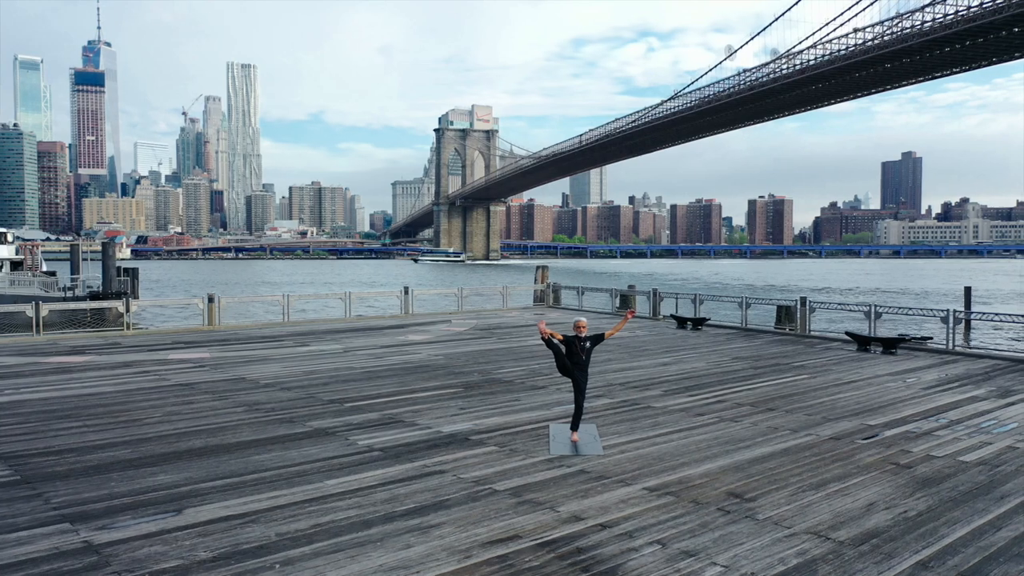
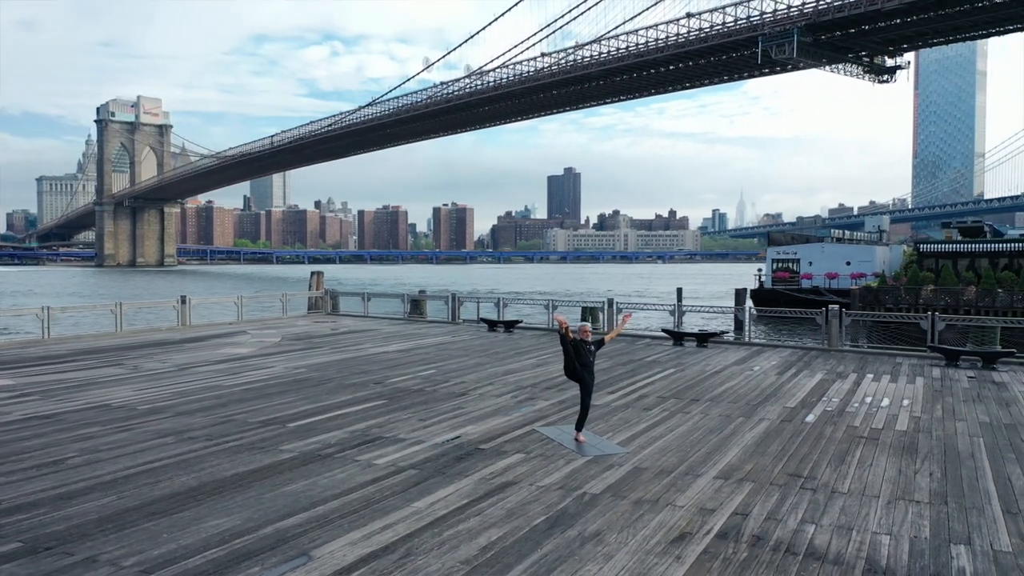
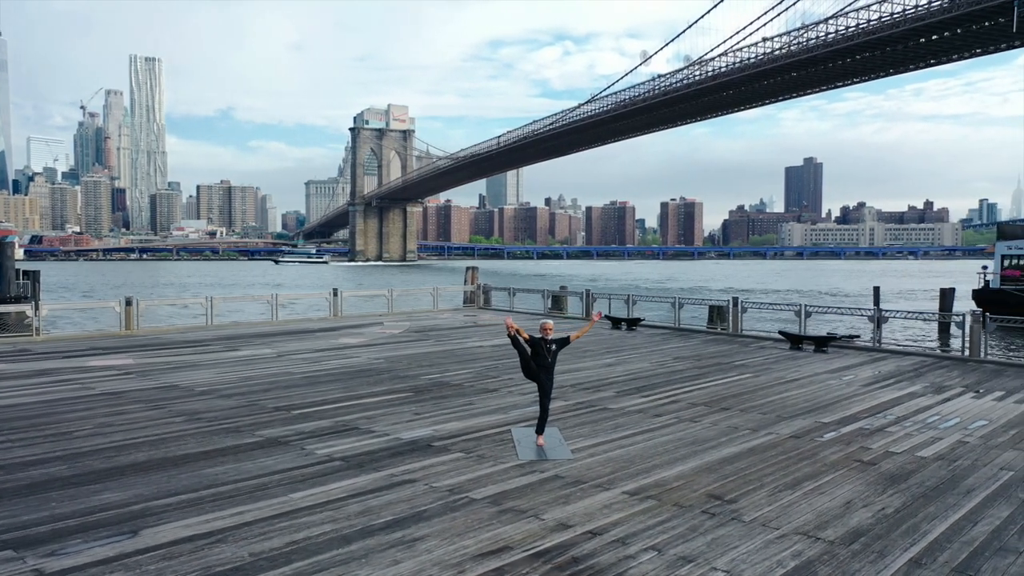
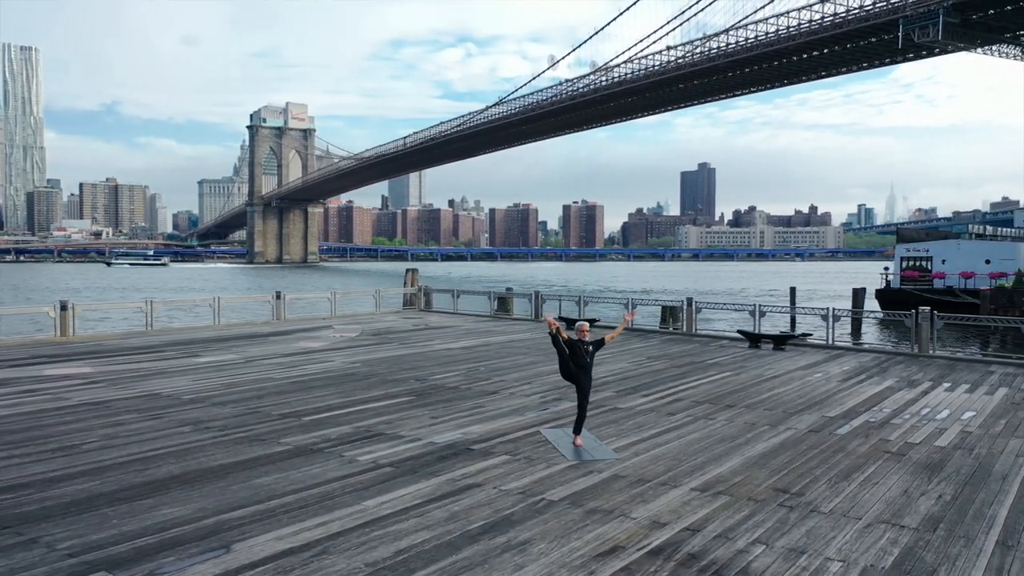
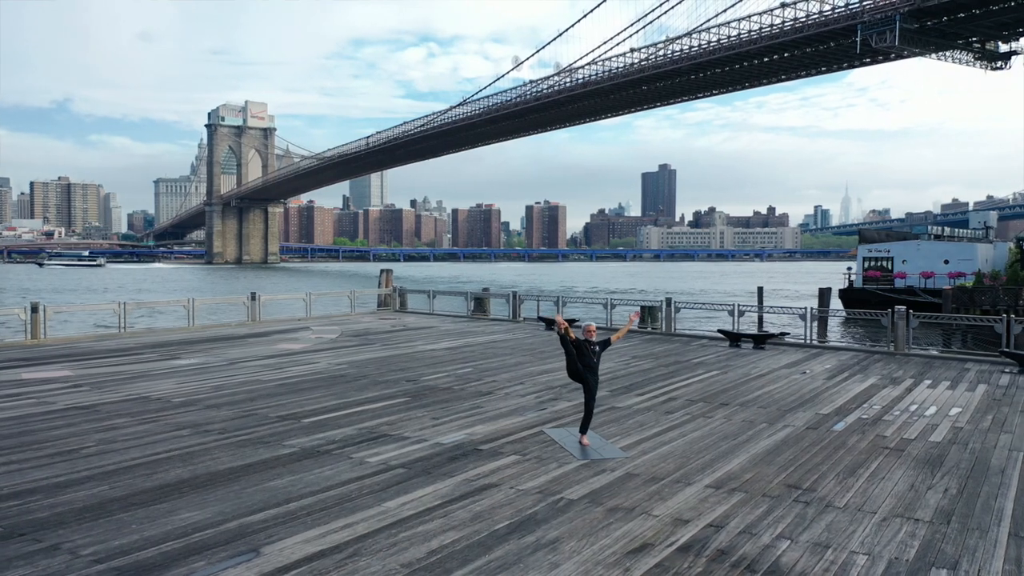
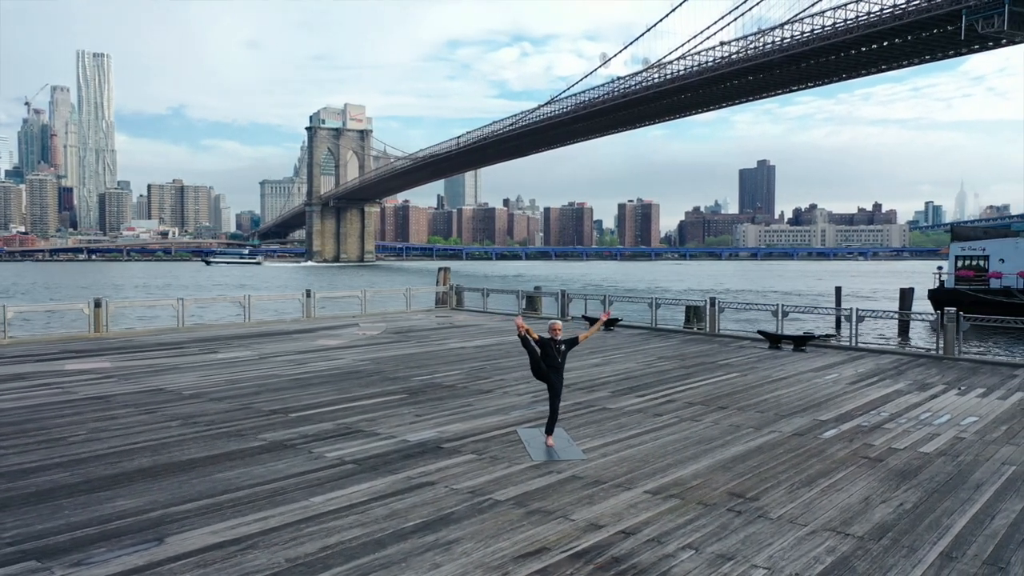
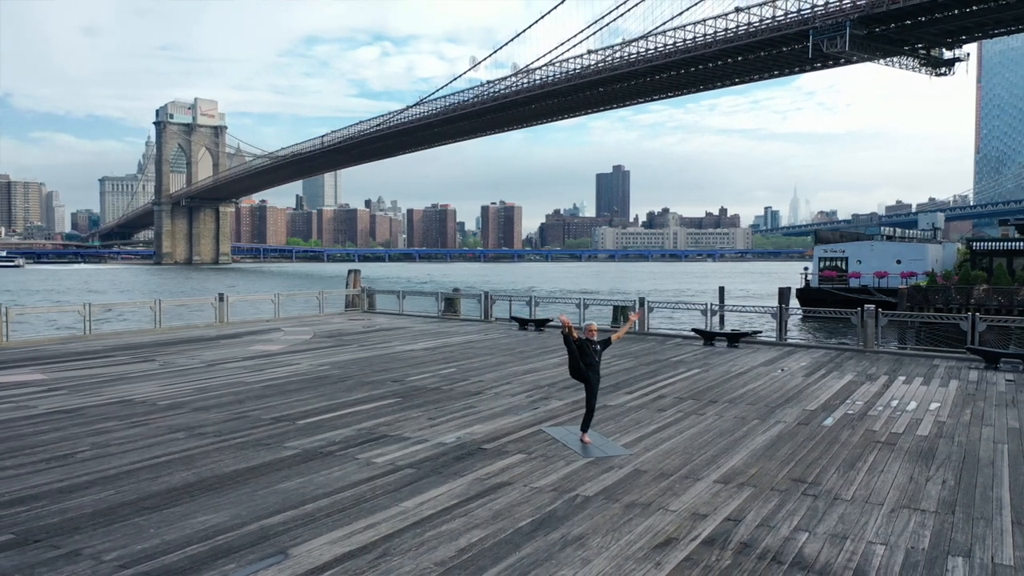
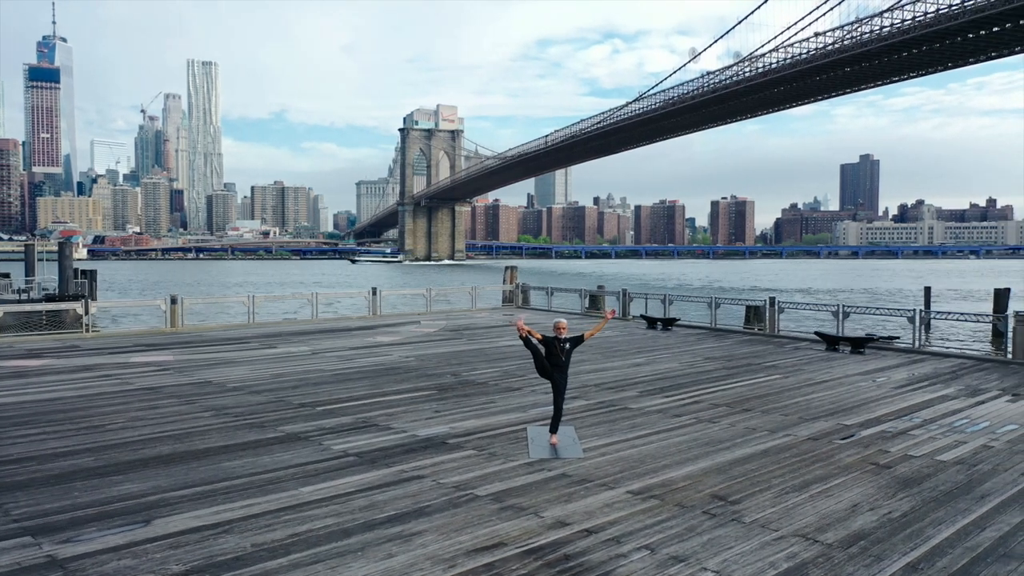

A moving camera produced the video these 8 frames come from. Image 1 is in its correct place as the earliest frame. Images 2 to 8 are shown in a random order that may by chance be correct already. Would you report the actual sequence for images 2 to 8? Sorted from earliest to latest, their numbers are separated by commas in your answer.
8, 3, 6, 4, 5, 7, 2
